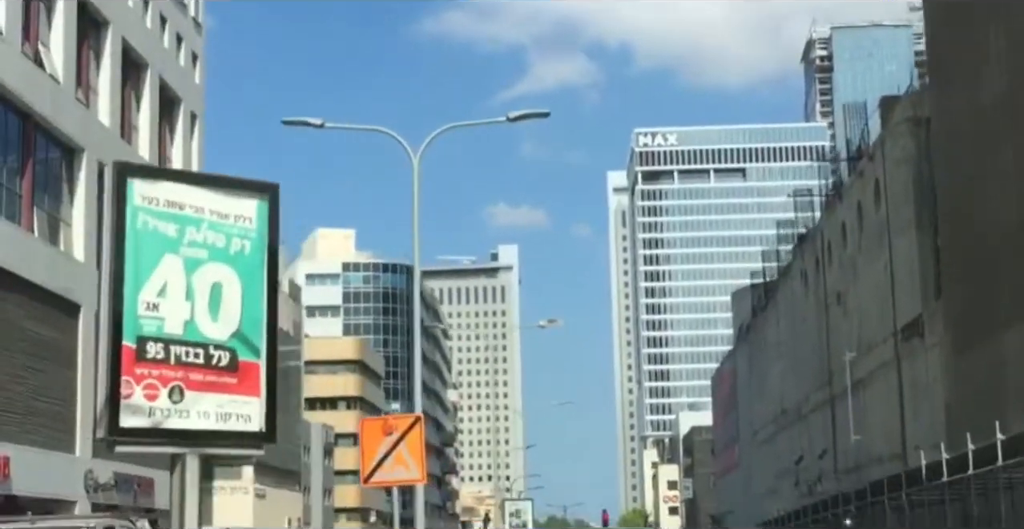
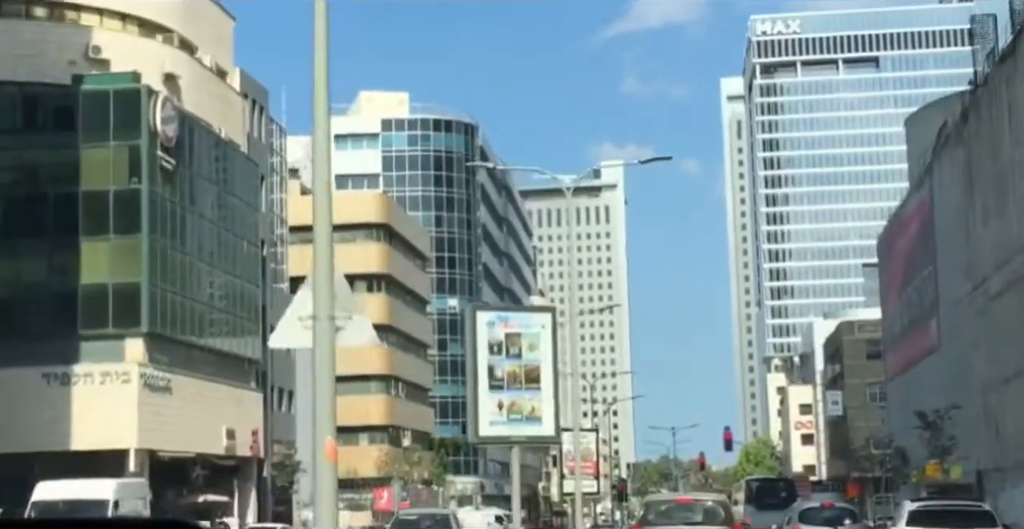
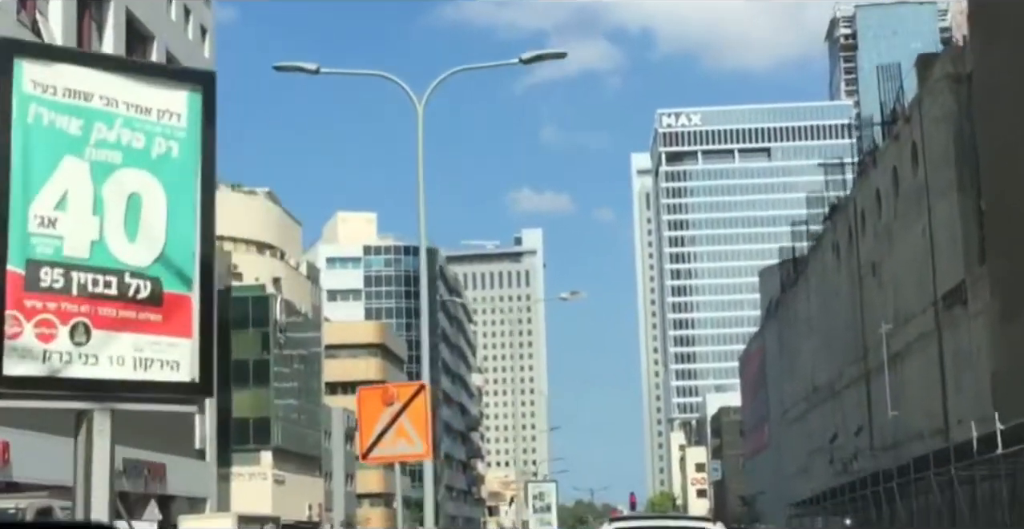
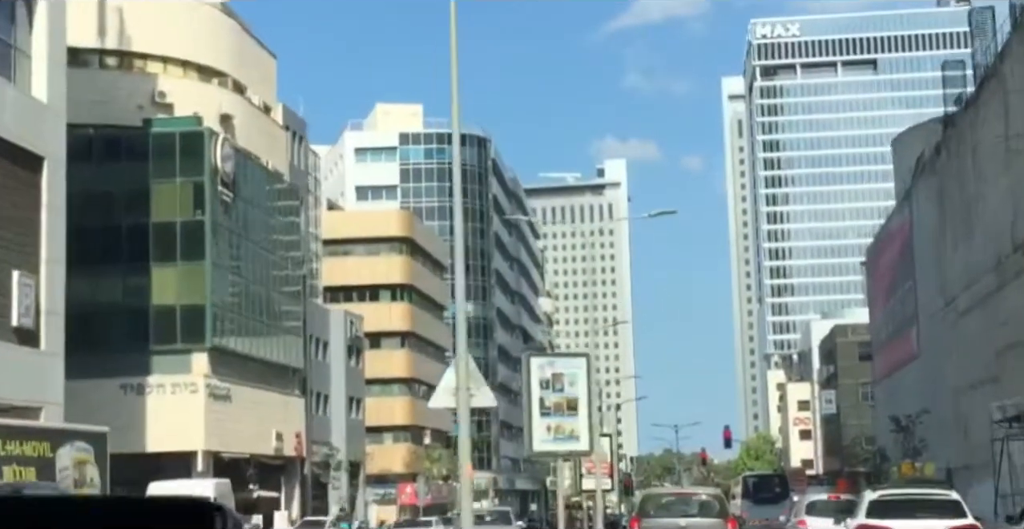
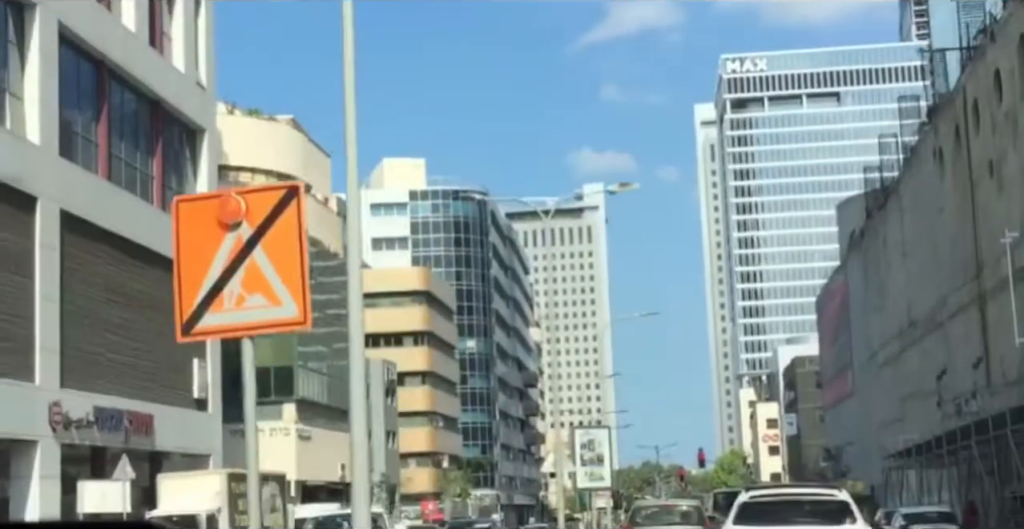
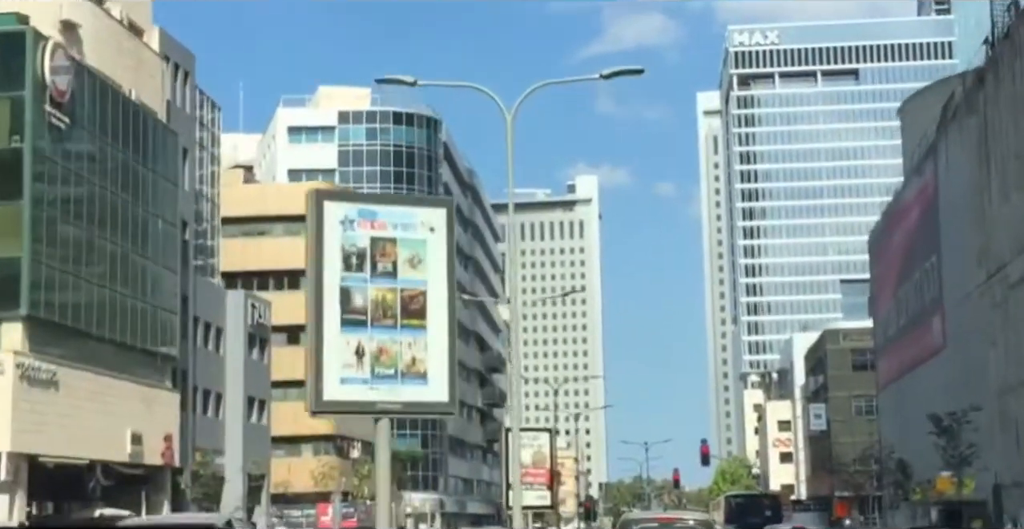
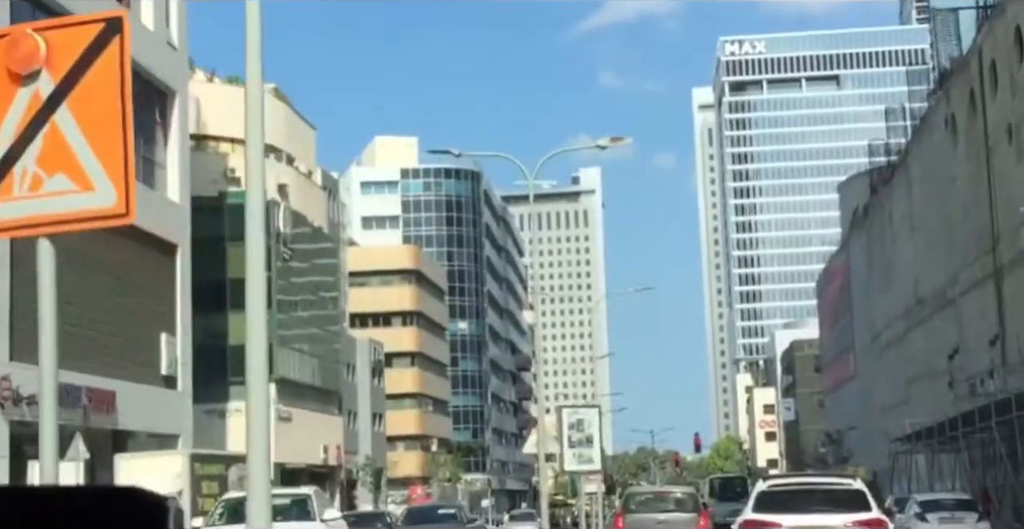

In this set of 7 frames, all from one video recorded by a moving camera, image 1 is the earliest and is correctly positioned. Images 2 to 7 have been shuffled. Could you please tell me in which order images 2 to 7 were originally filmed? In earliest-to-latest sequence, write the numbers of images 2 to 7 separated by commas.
3, 5, 7, 4, 2, 6
